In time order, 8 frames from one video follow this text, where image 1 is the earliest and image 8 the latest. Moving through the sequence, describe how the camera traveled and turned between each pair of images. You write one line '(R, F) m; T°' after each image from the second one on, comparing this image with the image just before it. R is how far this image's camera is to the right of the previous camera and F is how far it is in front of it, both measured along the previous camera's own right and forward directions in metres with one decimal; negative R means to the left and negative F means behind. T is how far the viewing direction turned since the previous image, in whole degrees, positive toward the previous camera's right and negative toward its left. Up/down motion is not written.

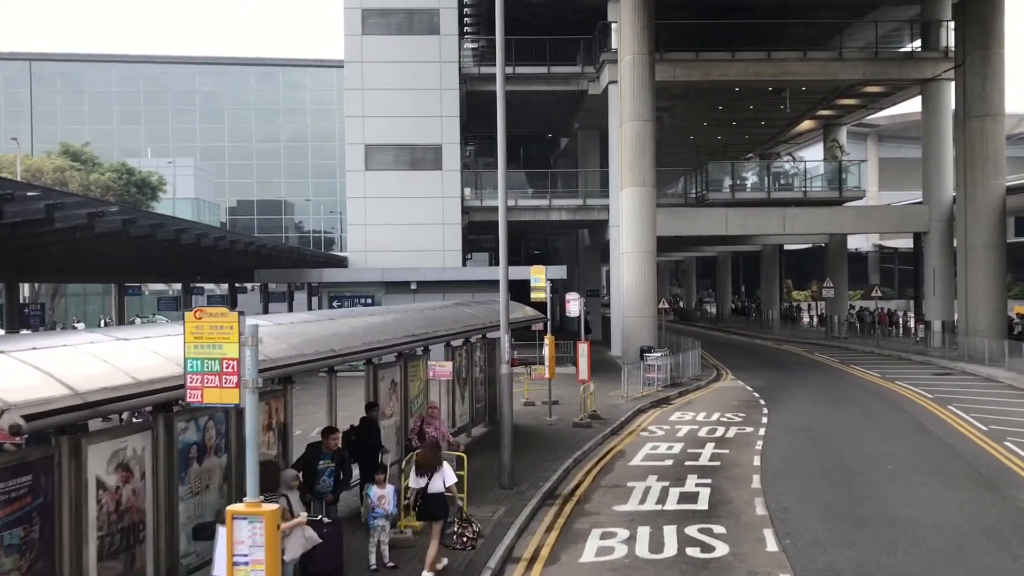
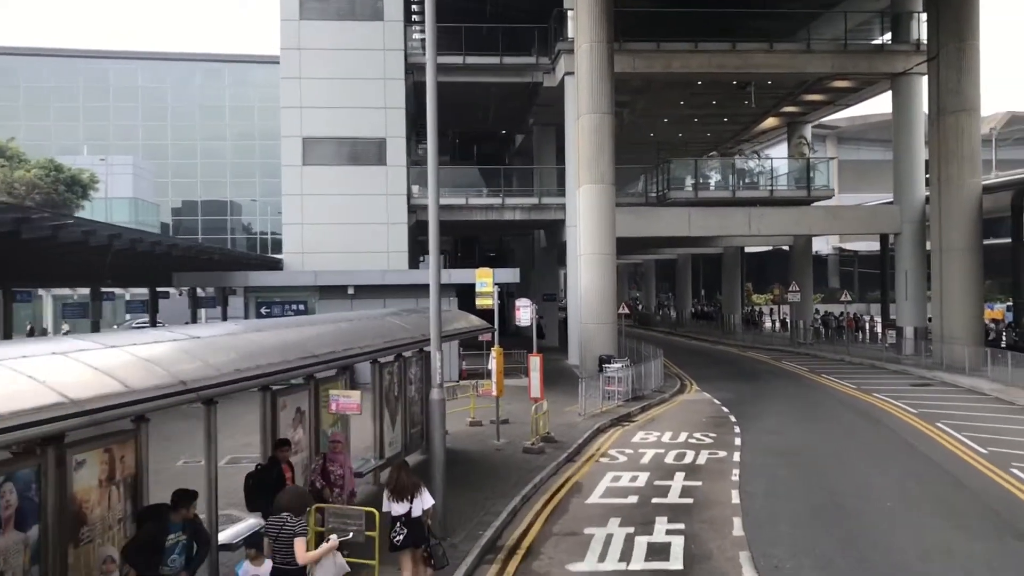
(+0.3, +2.4) m; +3°
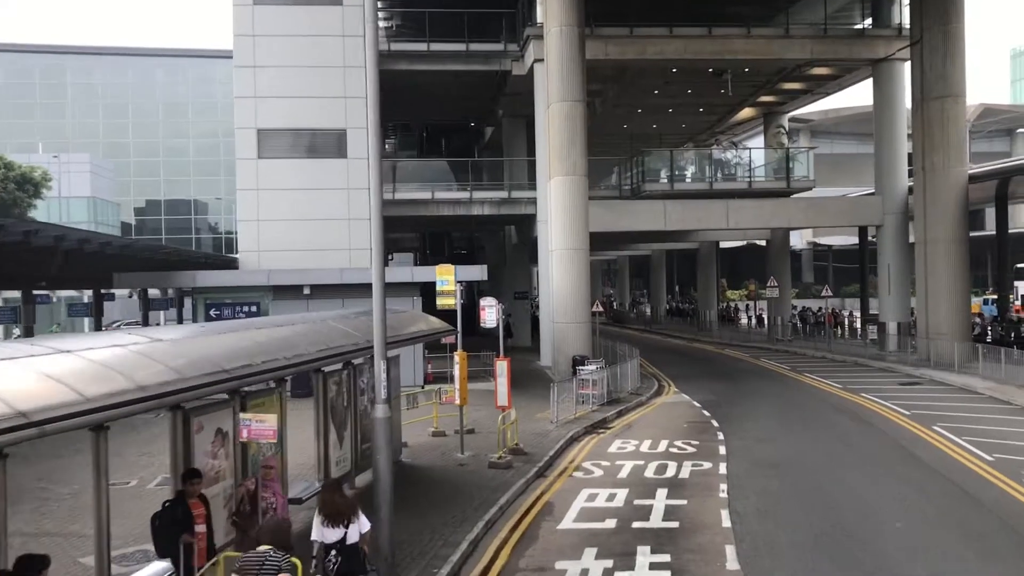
(+0.2, +1.6) m; +2°
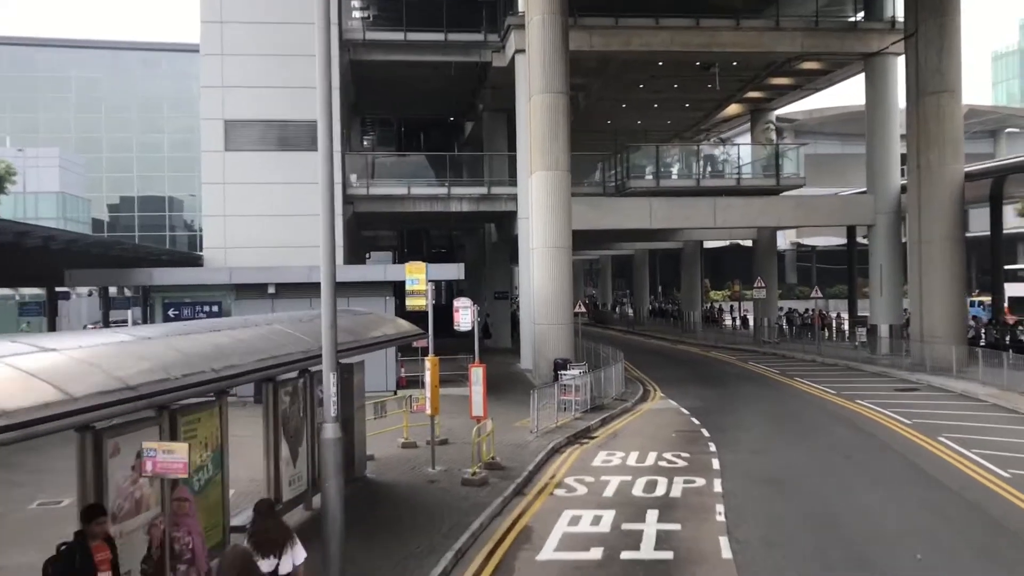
(+0.1, +1.4) m; +1°
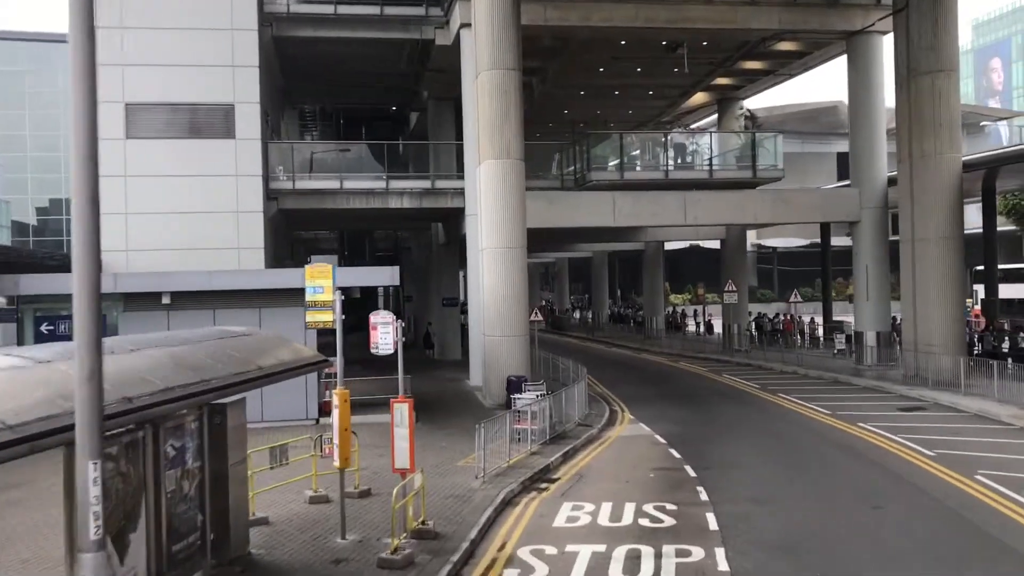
(+0.3, +3.6) m; +3°
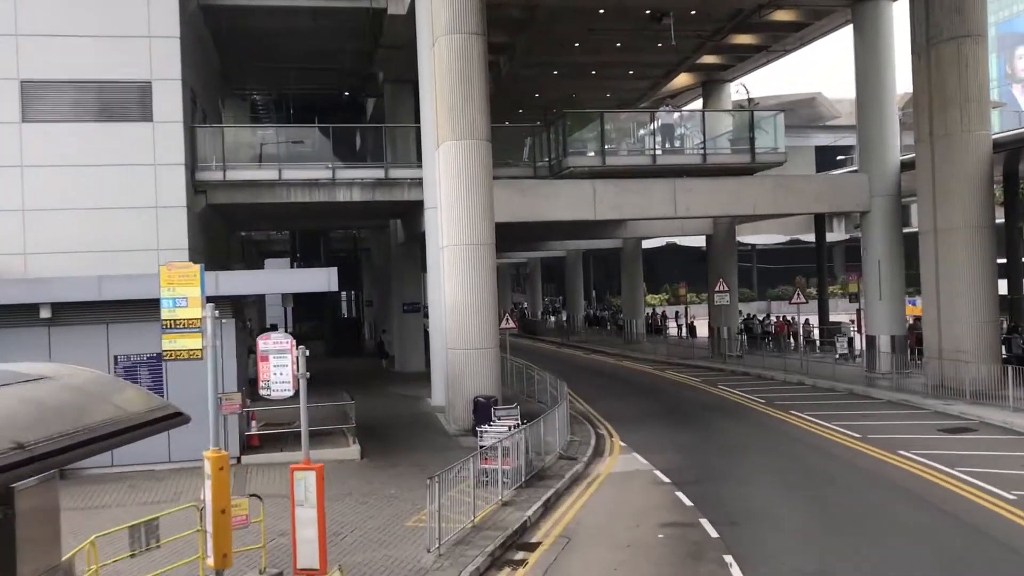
(+0.1, +3.7) m; +2°
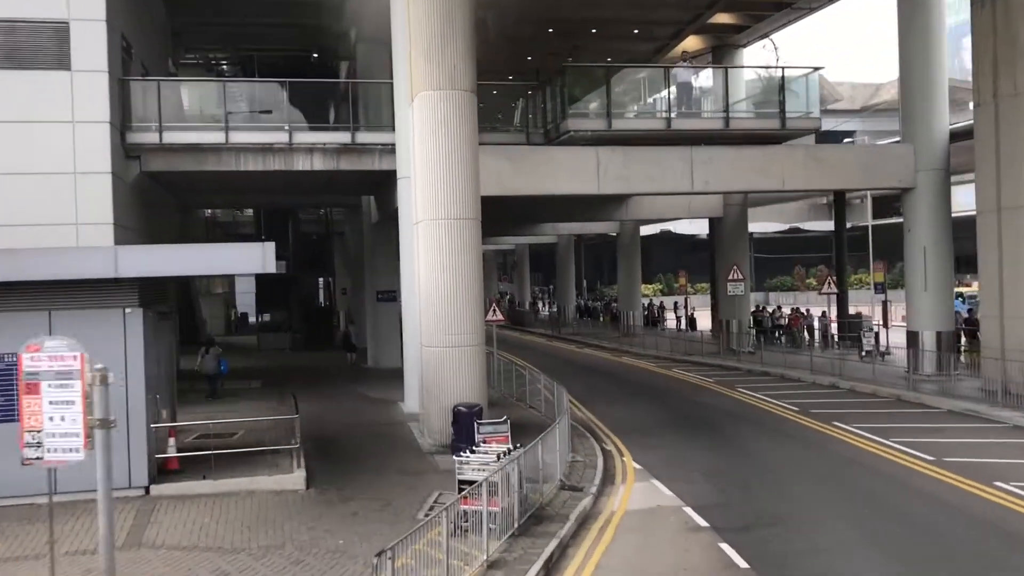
(-0.1, +3.7) m; +1°
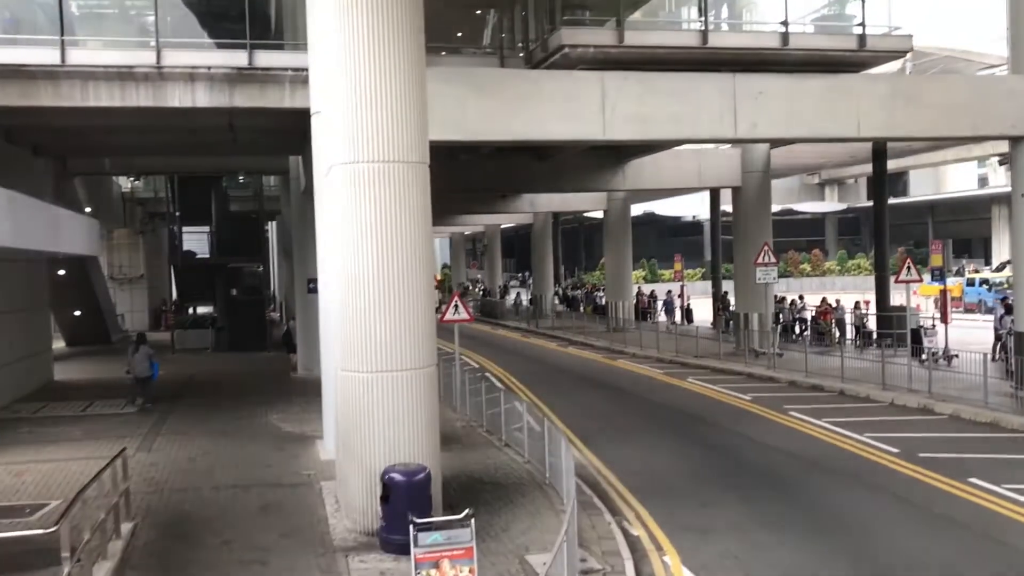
(0.0, +6.4) m; +2°
